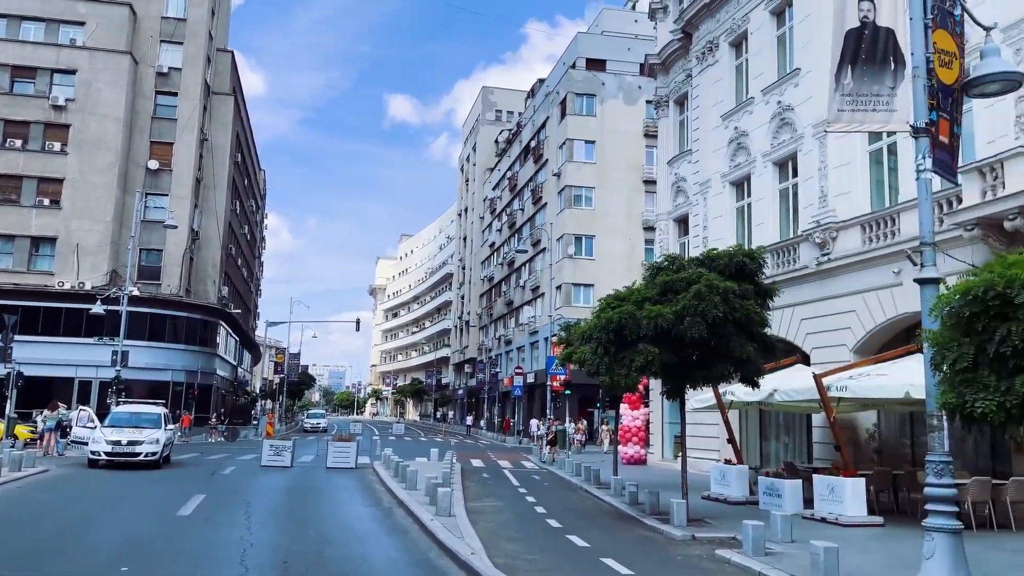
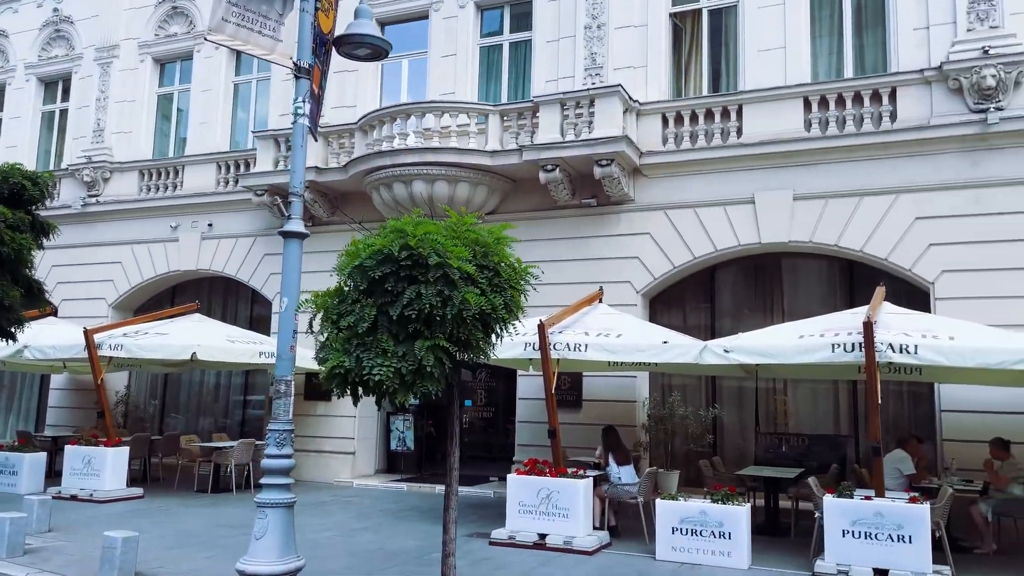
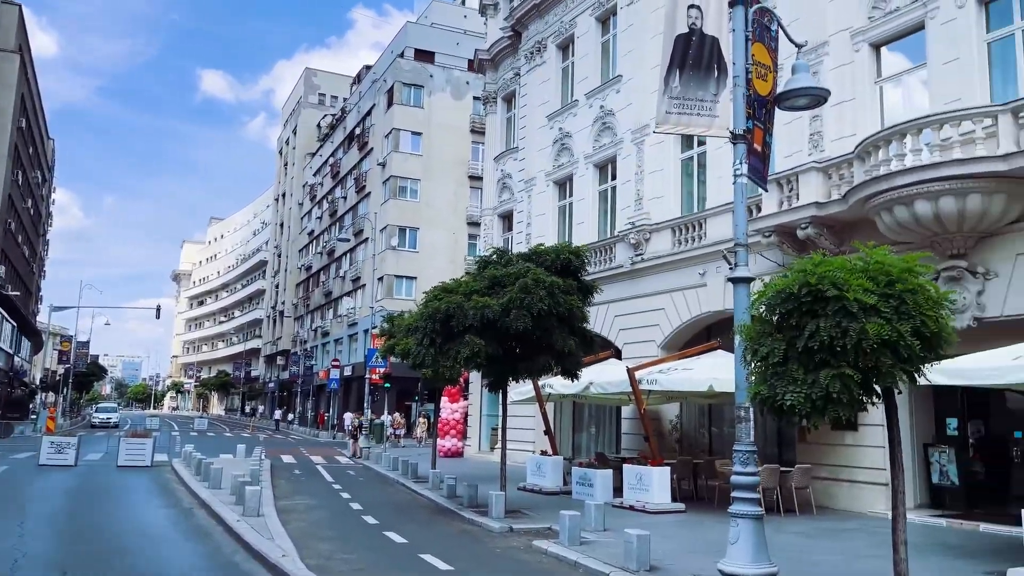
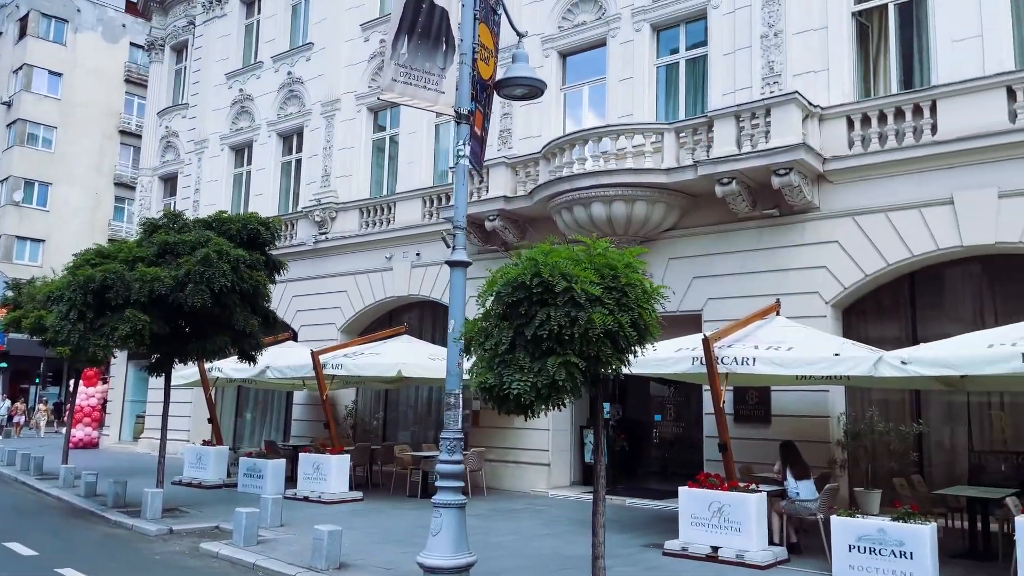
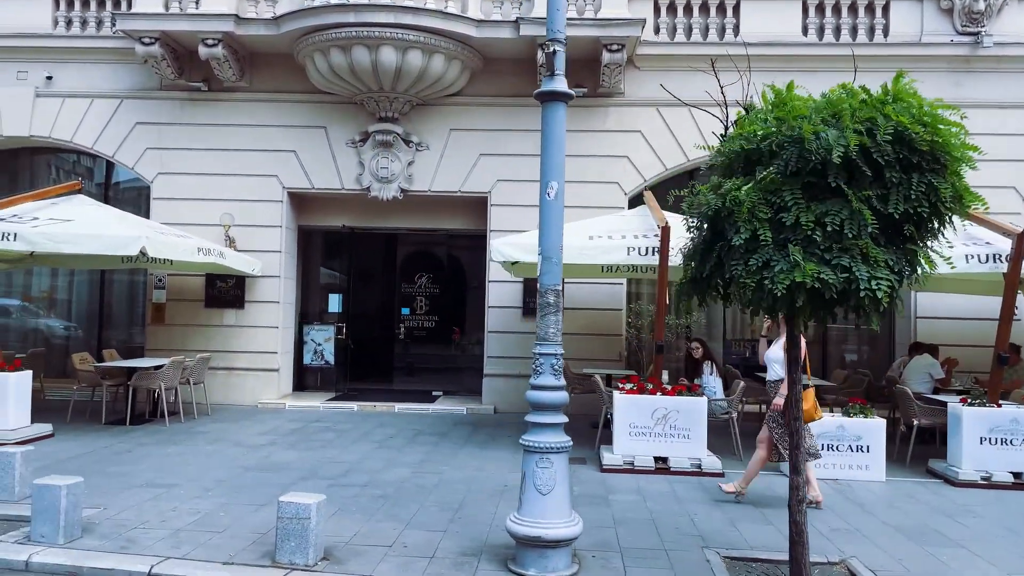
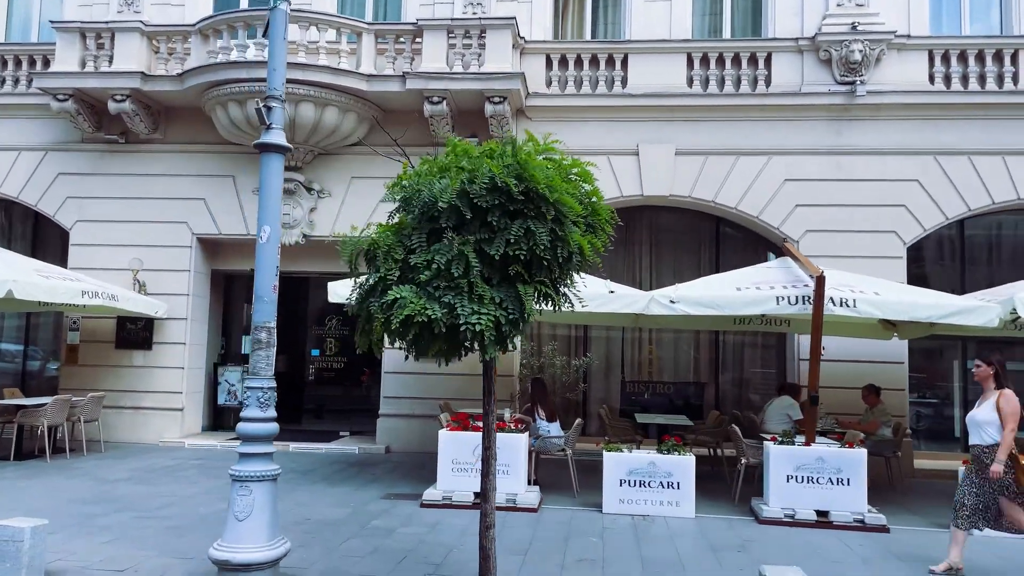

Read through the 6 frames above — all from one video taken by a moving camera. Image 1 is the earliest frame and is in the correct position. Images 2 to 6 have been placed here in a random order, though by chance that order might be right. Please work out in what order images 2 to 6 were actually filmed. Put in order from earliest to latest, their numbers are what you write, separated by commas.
3, 4, 2, 6, 5
